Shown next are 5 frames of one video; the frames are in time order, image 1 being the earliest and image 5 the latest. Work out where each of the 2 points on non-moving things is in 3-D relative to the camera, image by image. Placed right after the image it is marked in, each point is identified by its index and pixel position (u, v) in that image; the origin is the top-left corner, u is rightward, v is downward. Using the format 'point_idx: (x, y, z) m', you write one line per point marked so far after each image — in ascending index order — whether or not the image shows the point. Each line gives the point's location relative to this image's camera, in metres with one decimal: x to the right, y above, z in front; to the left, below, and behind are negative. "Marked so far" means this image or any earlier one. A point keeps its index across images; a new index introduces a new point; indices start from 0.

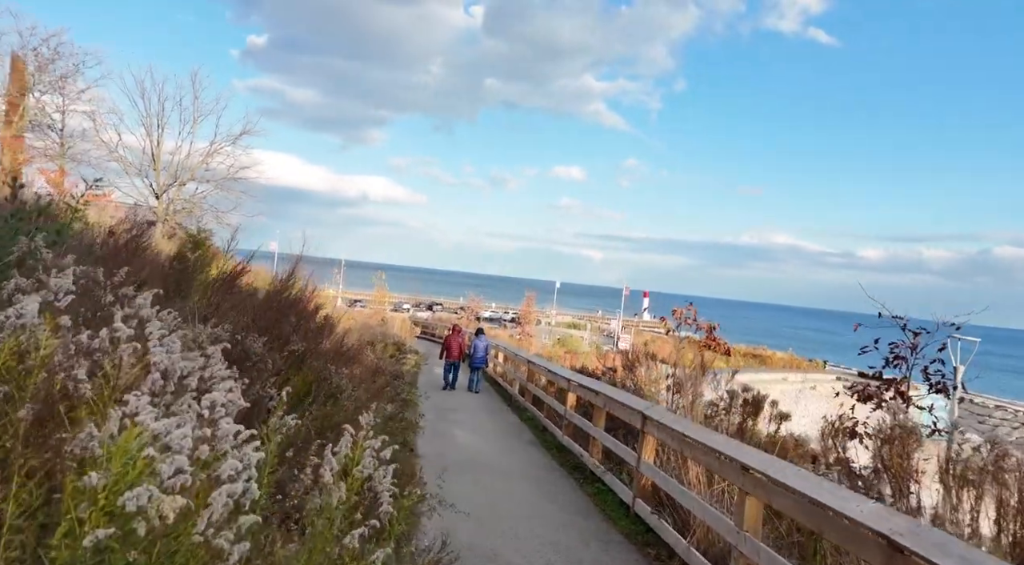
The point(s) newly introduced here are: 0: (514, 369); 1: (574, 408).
0: (0.0, -1.2, +9.9) m
1: (+0.5, -1.0, +5.7) m
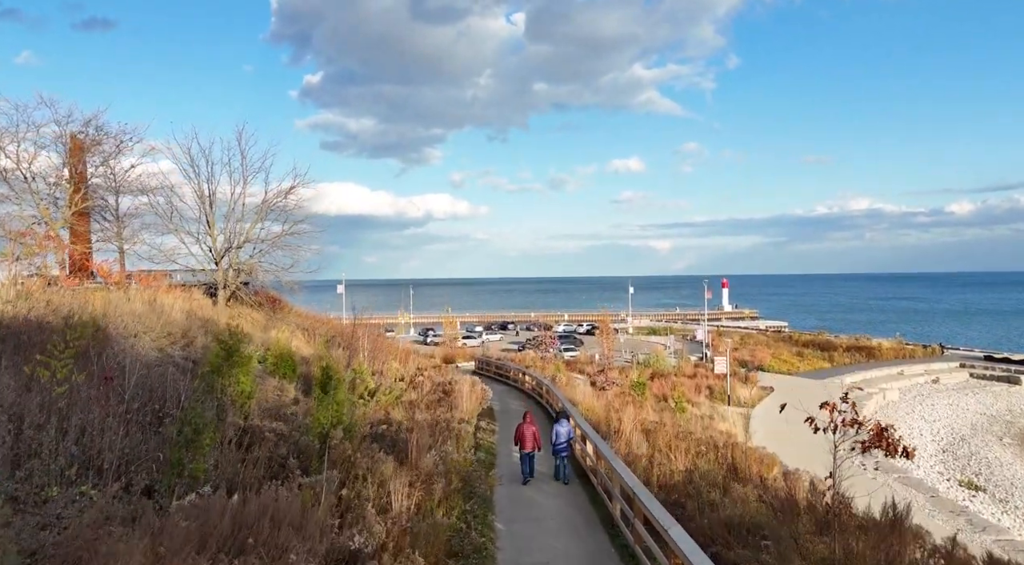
0: (+1.1, -2.2, +8.0) m
1: (+1.1, -1.9, +3.8) m
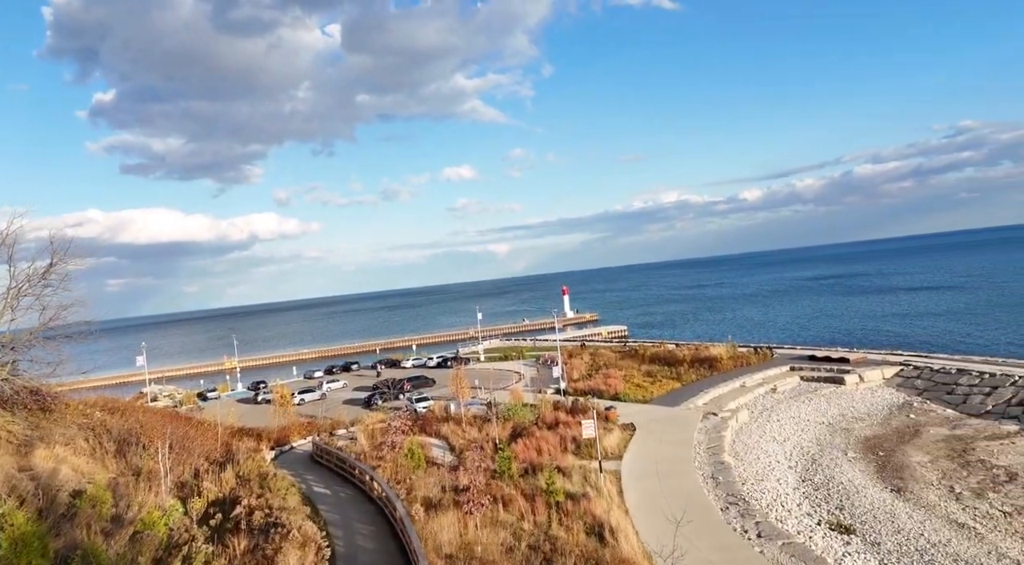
0: (-0.1, -3.8, +5.4) m
1: (+0.9, -3.4, +1.4) m
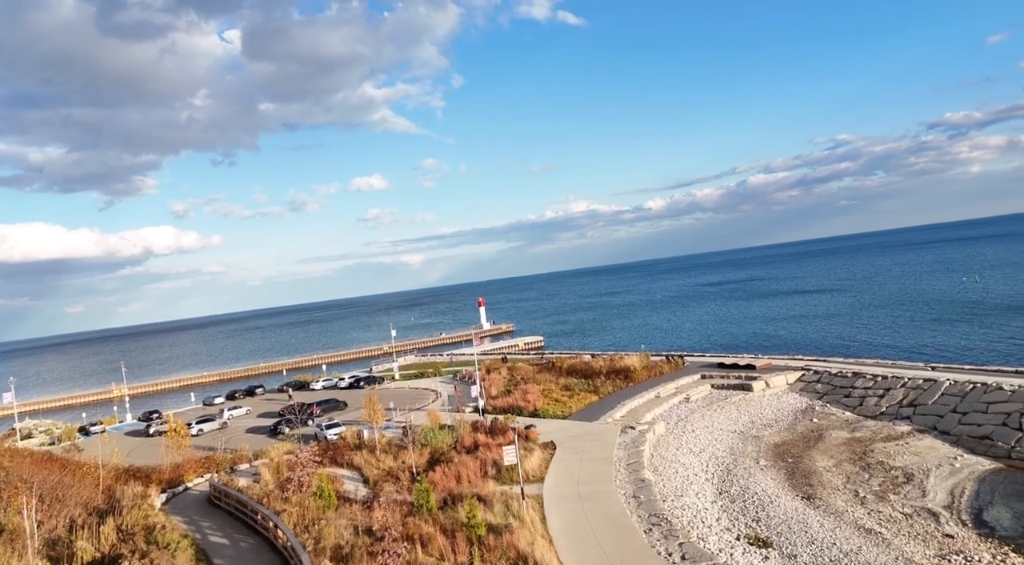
0: (-0.5, -4.2, +4.6) m
1: (+0.9, -3.8, +0.7) m
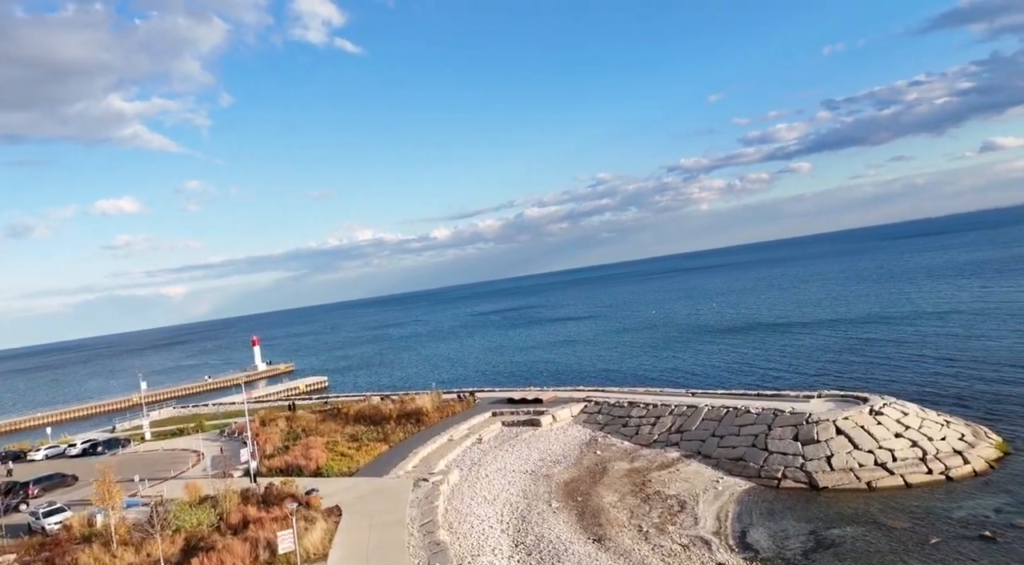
0: (-1.4, -4.8, +2.4) m
1: (+1.2, -4.3, -0.9) m
